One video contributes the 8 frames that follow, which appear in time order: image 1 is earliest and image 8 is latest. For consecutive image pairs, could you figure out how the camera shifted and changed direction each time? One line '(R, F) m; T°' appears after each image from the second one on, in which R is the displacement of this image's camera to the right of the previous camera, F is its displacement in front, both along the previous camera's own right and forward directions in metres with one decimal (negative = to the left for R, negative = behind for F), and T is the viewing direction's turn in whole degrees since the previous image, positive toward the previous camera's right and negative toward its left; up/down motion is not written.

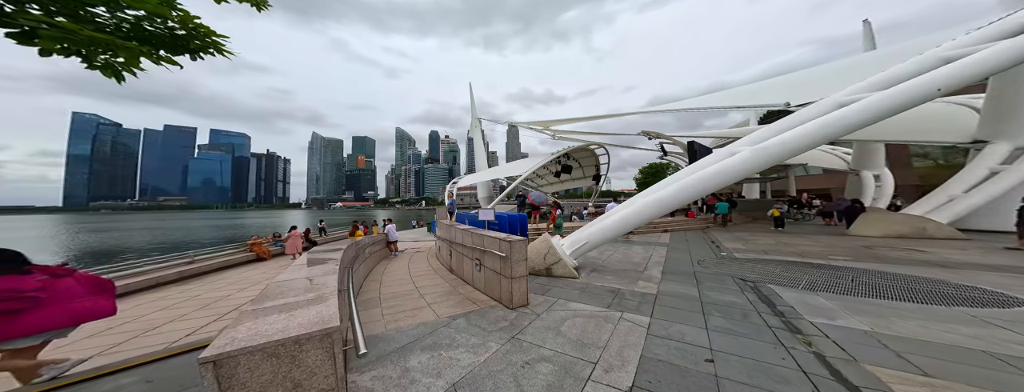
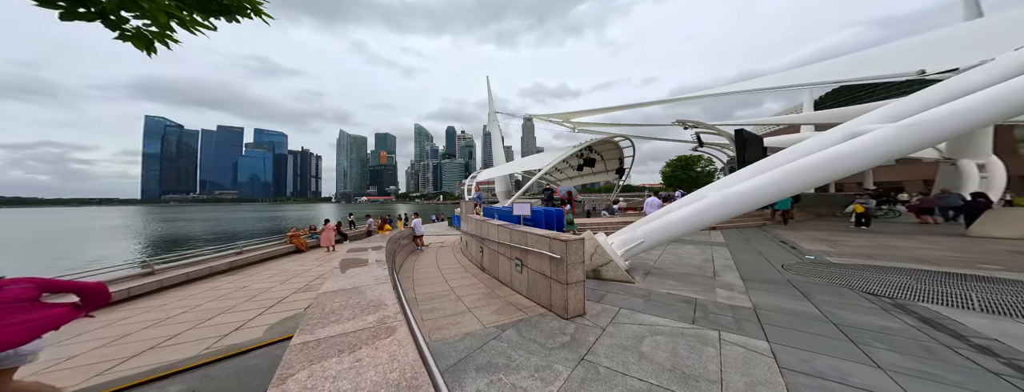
(-0.3, +0.3) m; -5°
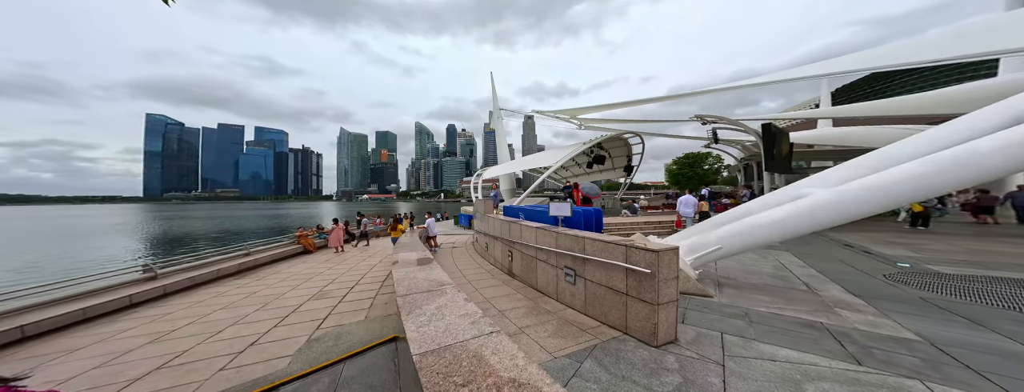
(-0.5, +0.4) m; 0°
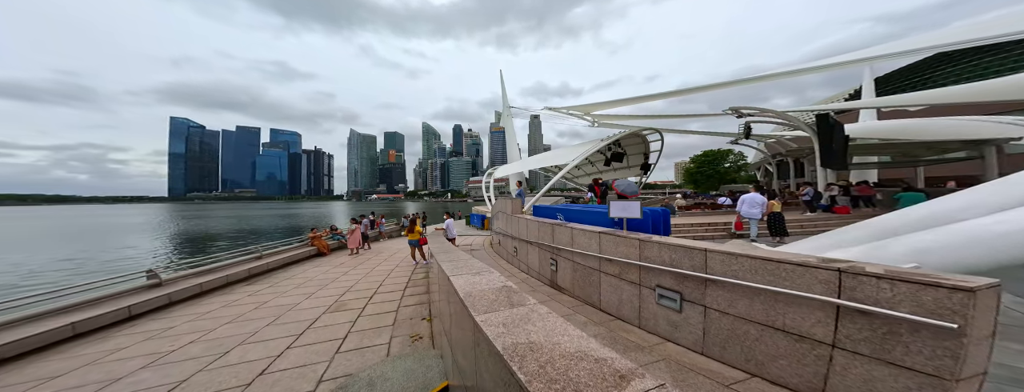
(-0.5, +0.6) m; -2°
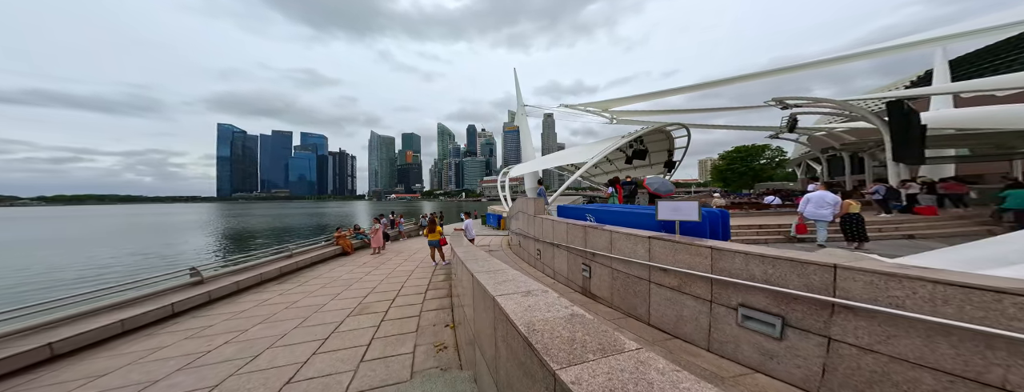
(-0.2, +0.3) m; -4°
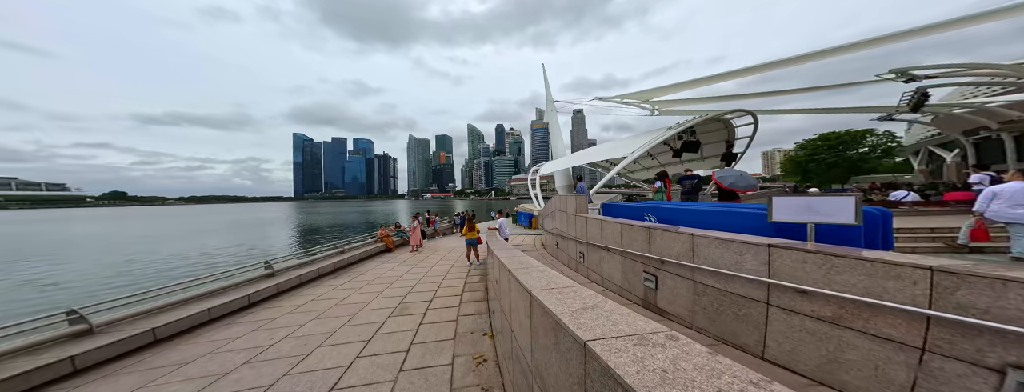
(-0.3, +0.4) m; -8°
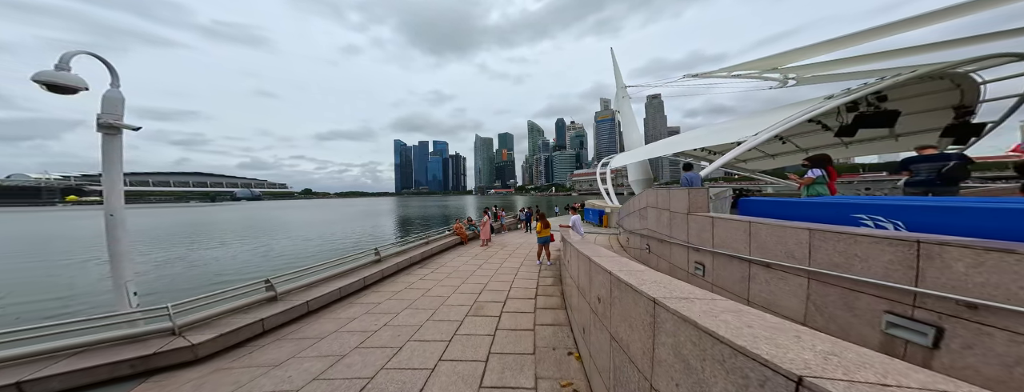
(-0.9, +0.9) m; -16°
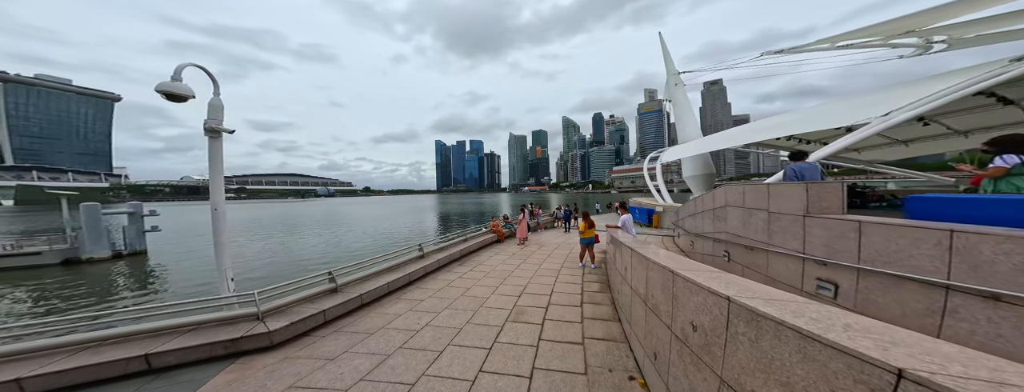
(-0.5, +1.1) m; -9°
